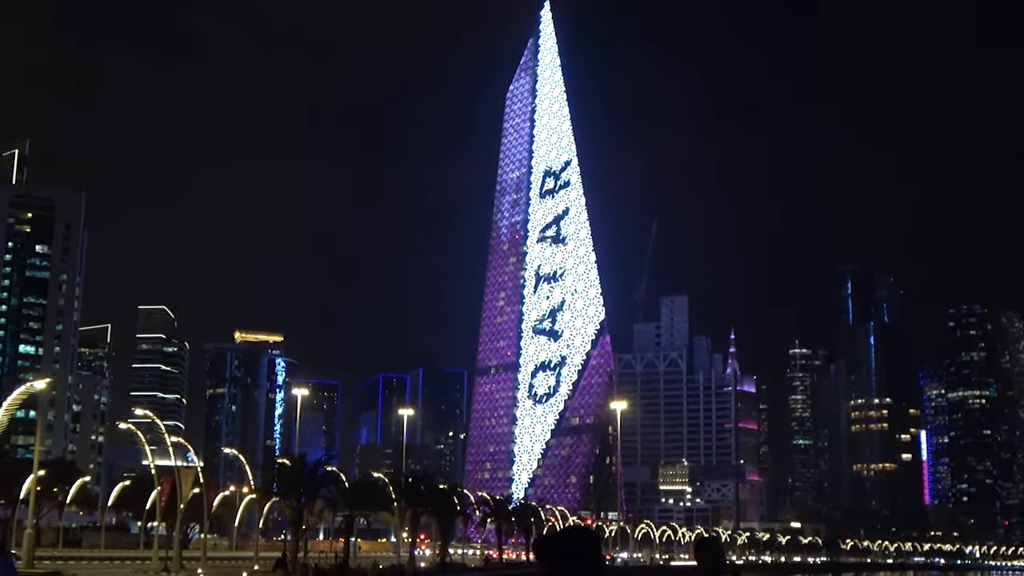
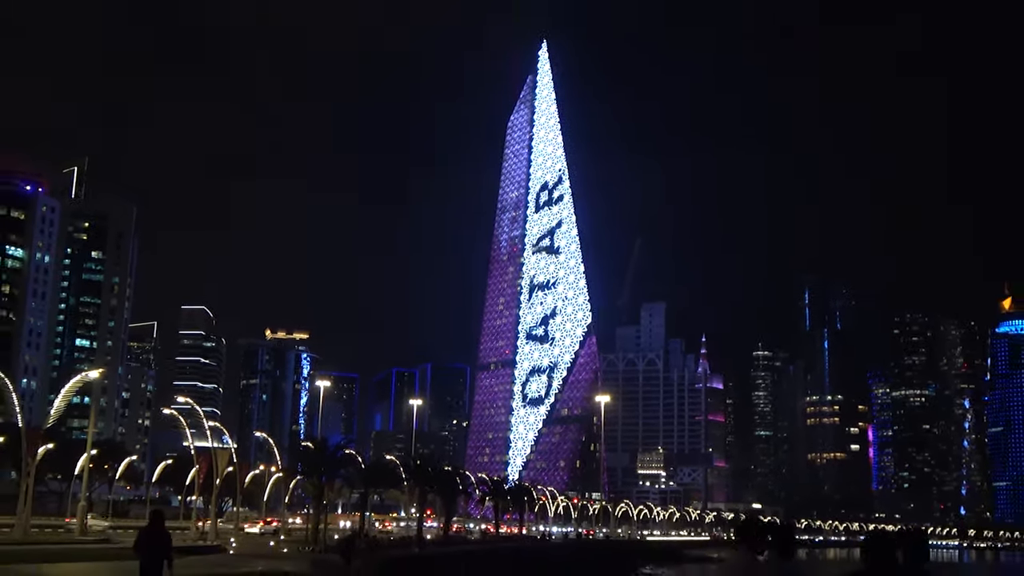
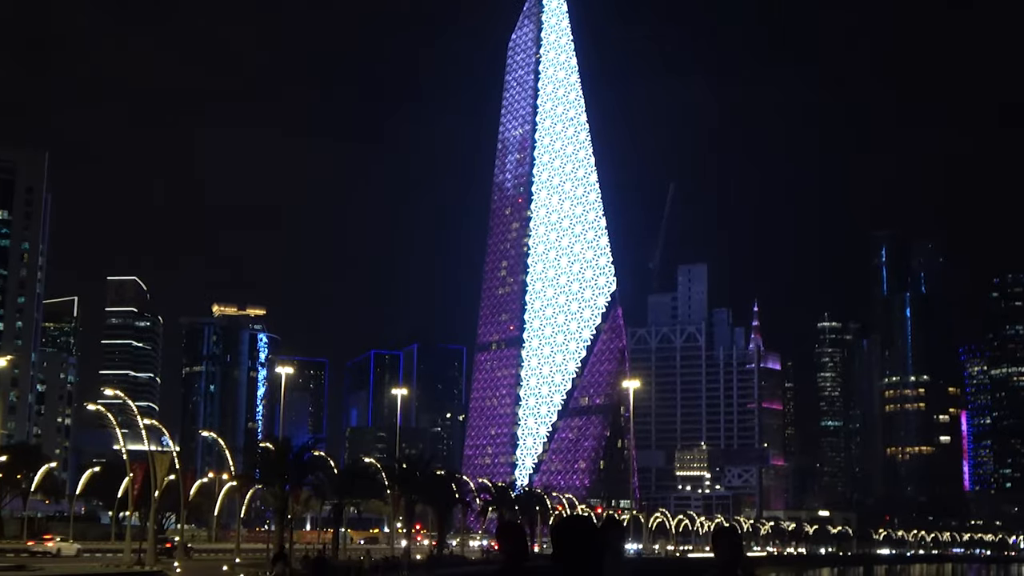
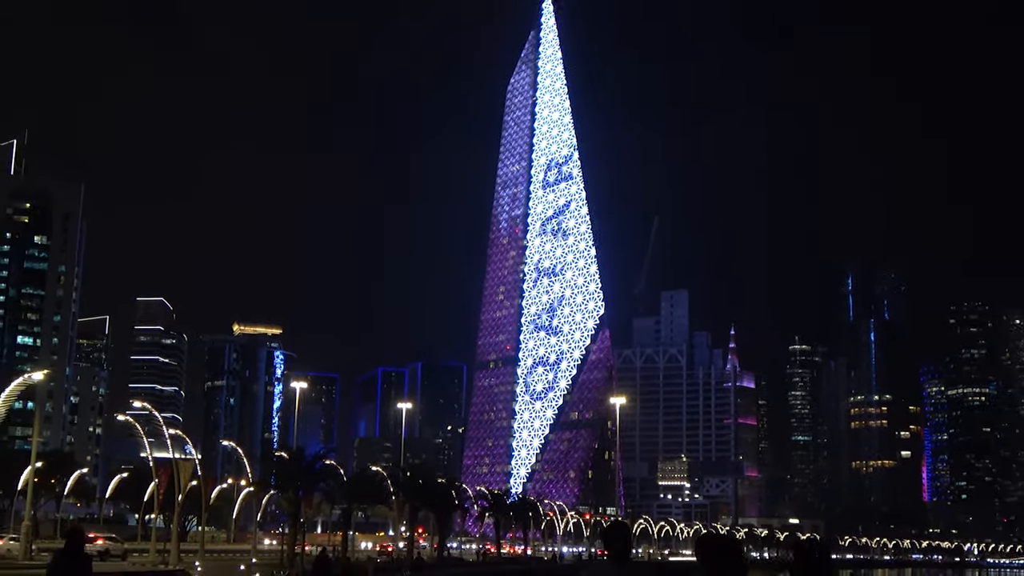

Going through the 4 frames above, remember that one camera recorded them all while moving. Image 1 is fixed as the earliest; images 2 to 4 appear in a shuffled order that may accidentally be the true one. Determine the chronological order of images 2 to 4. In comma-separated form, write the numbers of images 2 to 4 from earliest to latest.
3, 4, 2
